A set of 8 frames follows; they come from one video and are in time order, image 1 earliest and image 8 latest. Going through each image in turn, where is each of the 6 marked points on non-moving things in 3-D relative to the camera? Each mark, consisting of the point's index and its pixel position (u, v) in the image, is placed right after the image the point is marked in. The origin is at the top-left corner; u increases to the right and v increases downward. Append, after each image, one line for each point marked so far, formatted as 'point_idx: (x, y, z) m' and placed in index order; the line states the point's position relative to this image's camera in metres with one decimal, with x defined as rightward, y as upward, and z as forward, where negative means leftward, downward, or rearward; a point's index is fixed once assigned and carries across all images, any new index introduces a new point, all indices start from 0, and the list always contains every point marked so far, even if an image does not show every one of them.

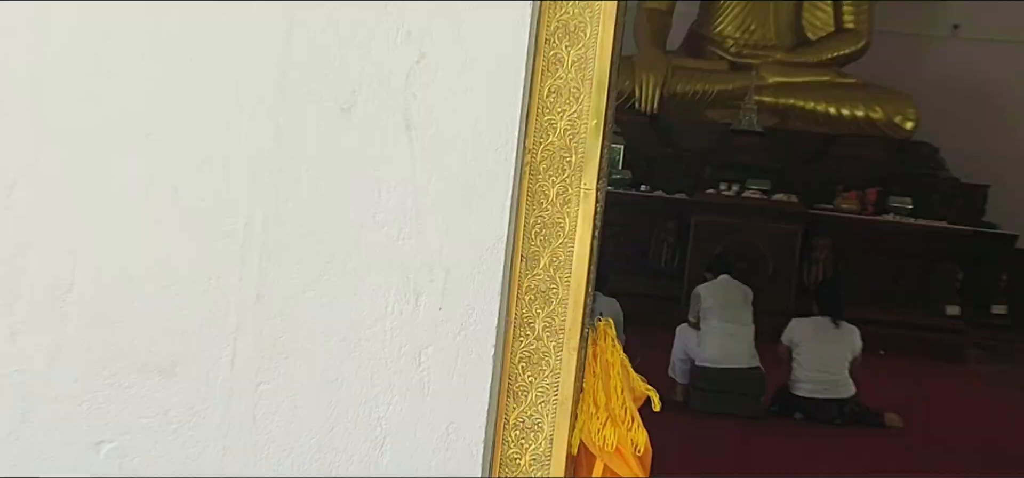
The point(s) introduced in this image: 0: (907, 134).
0: (+1.0, +0.3, +2.0) m
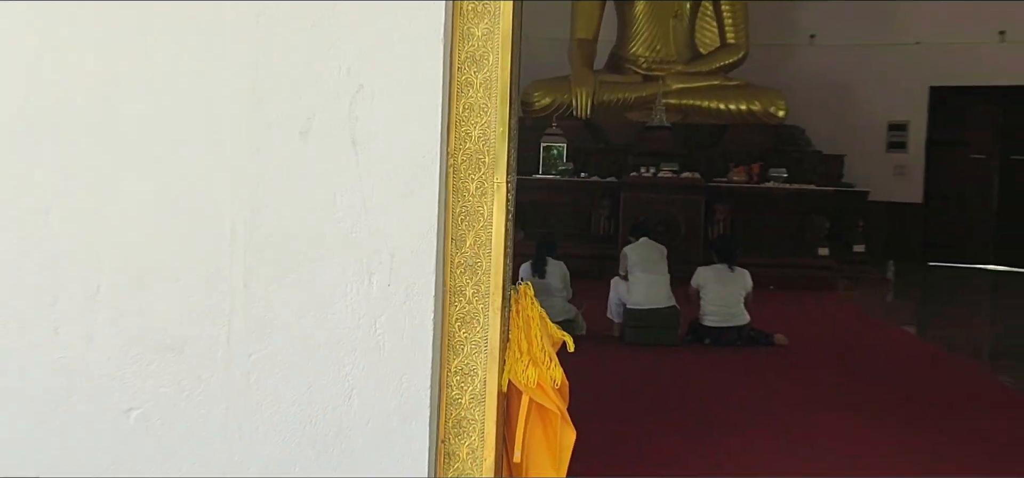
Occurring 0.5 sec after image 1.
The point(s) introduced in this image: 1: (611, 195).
0: (+0.9, +0.4, +2.6) m
1: (+0.3, +0.1, +2.4) m
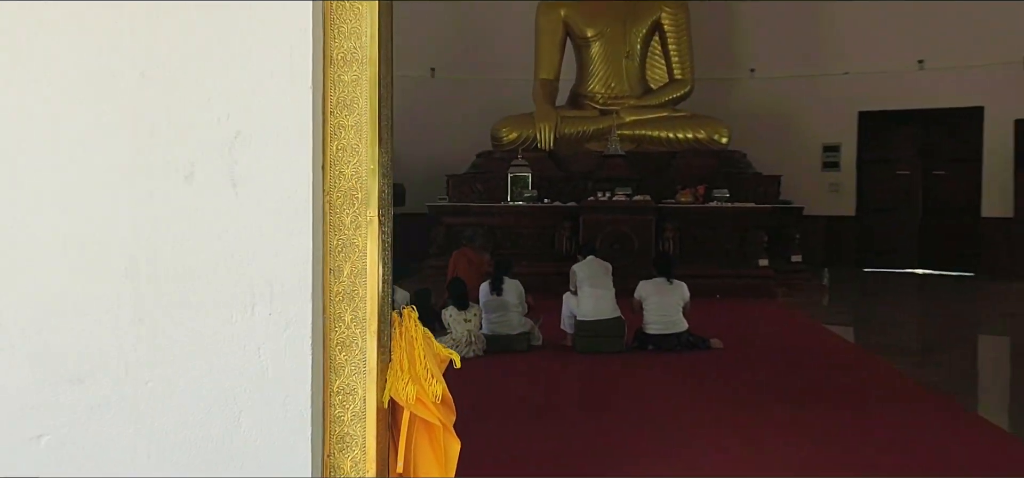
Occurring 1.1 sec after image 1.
0: (+0.8, +0.3, +2.9) m
1: (+0.2, +0.1, +2.7) m
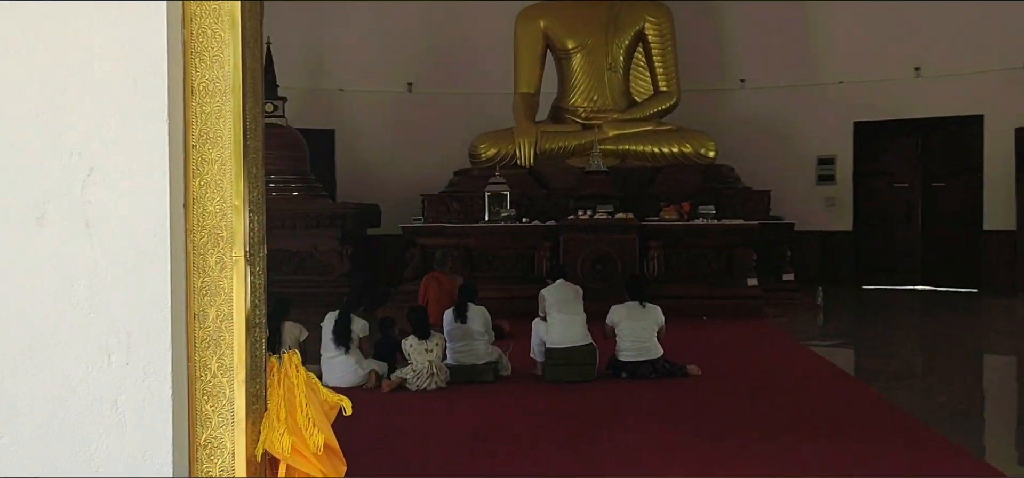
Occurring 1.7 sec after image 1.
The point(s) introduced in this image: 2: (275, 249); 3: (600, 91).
0: (+0.7, +0.3, +2.8) m
1: (+0.1, 0.0, +2.6) m
2: (-0.7, 0.0, +2.5) m
3: (+0.3, +0.5, +2.9) m
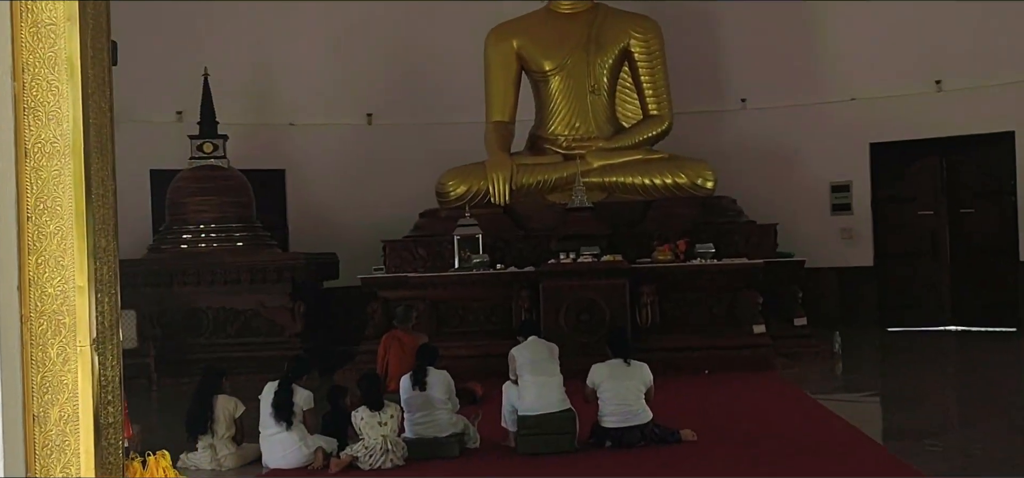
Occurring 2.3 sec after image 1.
0: (+0.6, +0.1, +2.5) m
1: (0.0, -0.1, +2.3) m
2: (-0.8, -0.2, +2.2) m
3: (+0.2, +0.4, +2.6) m
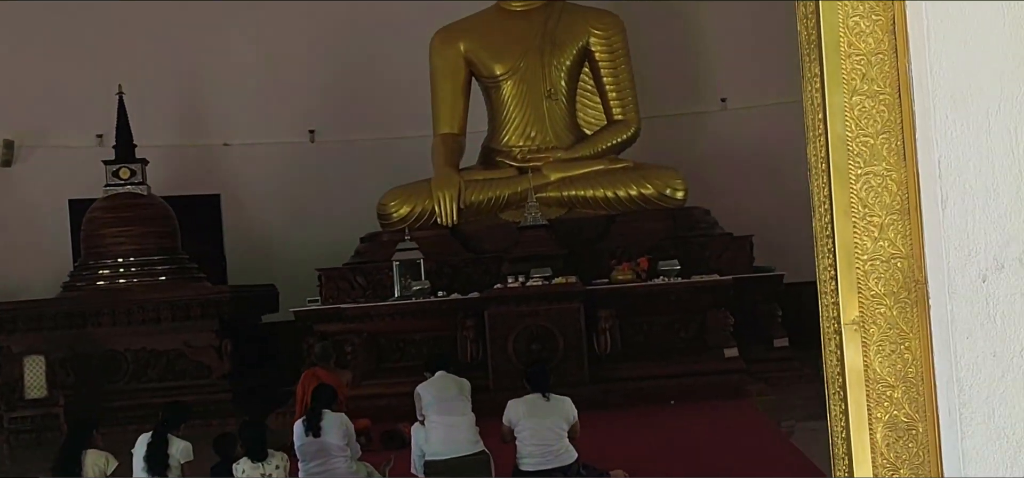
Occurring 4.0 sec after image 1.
0: (+0.5, +0.1, +2.2) m
1: (-0.1, -0.2, +2.1) m
2: (-0.9, -0.3, +2.0) m
3: (+0.1, +0.3, +2.4) m
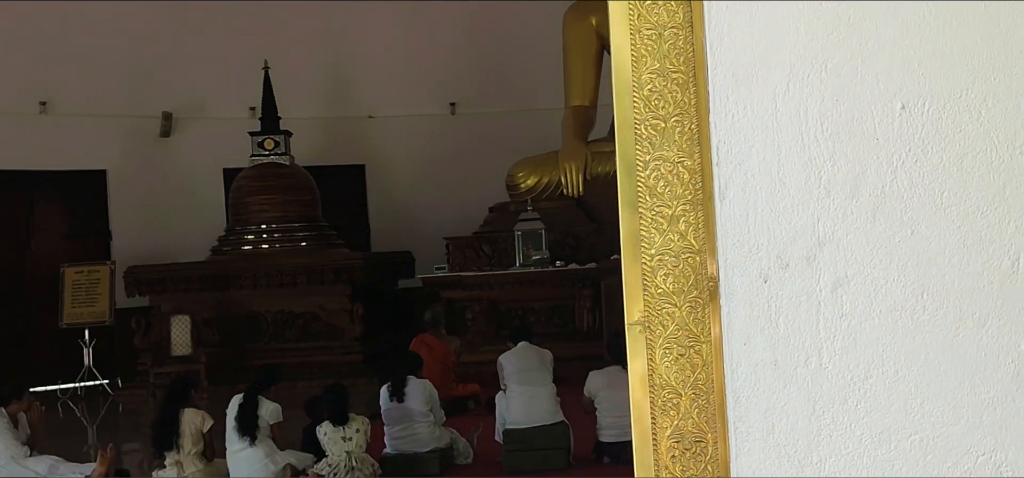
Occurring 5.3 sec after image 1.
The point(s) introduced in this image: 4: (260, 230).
0: (+0.8, +0.2, +2.0) m
1: (+0.2, -0.1, +2.0) m
2: (-0.6, -0.2, +2.1) m
3: (+0.5, +0.4, +2.3) m
4: (-0.7, 0.0, +2.2) m
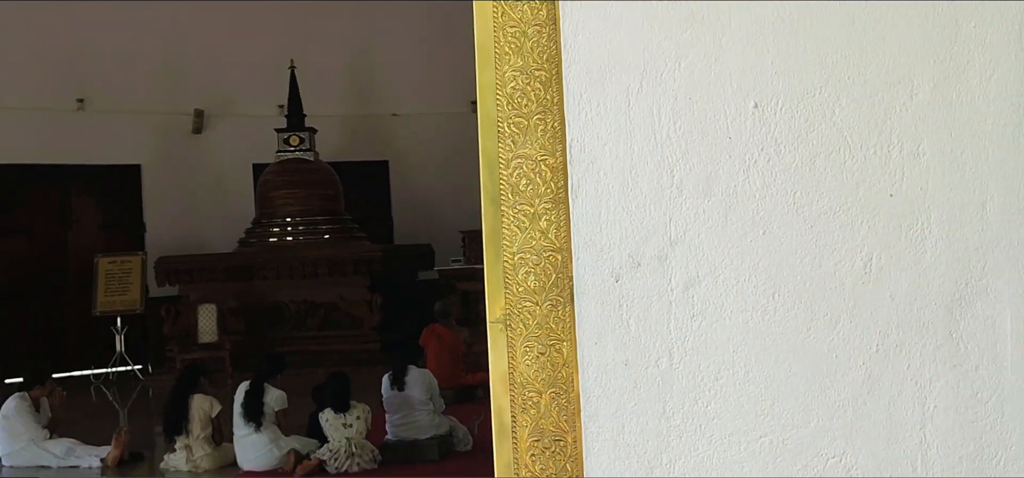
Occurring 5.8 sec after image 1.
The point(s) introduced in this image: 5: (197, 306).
0: (+0.8, +0.2, +2.0) m
1: (+0.2, -0.1, +2.1) m
2: (-0.6, -0.2, +2.2) m
3: (+0.5, +0.4, +2.3) m
4: (-0.6, 0.0, +2.3) m
5: (-0.9, -0.2, +2.2) m
